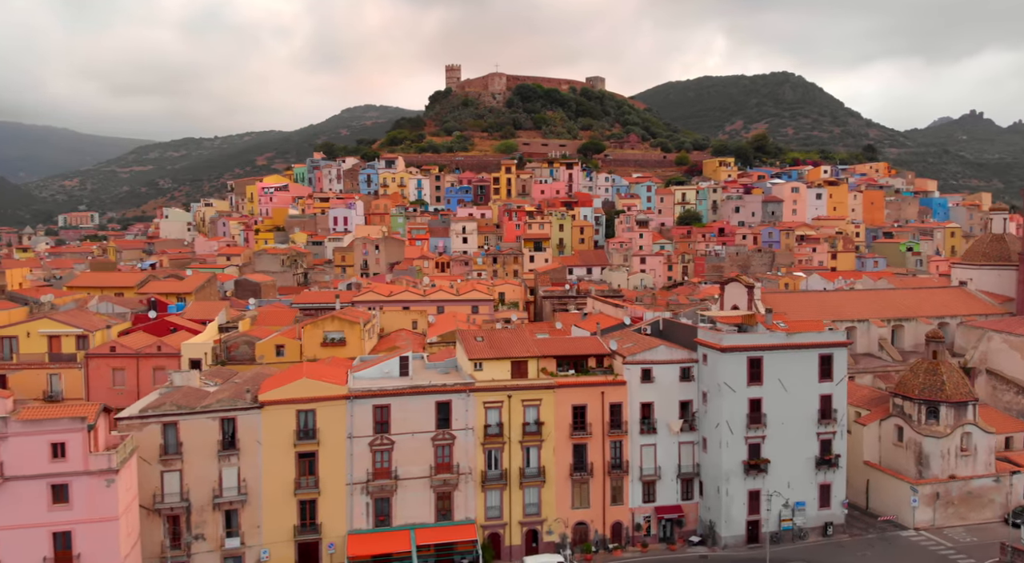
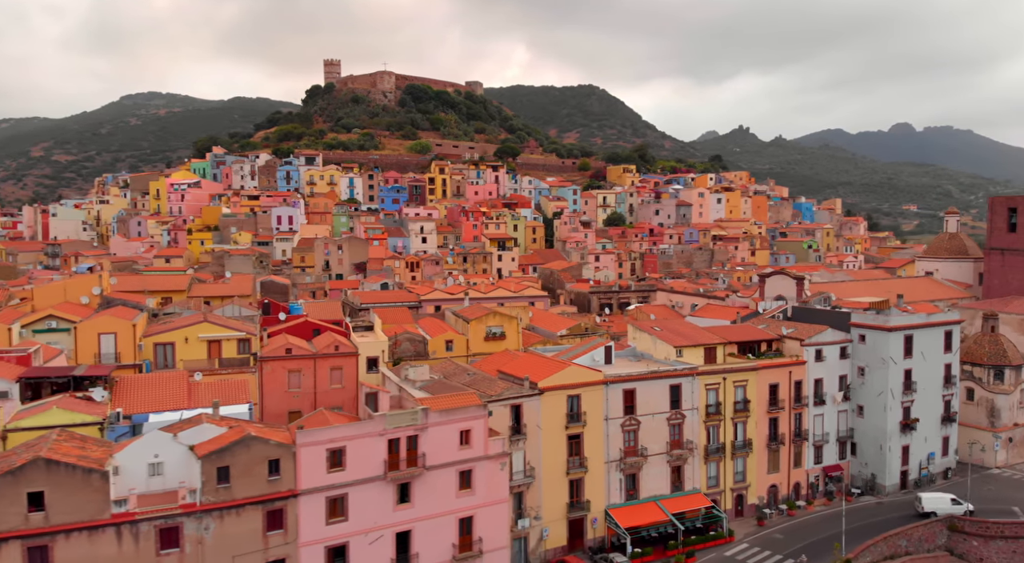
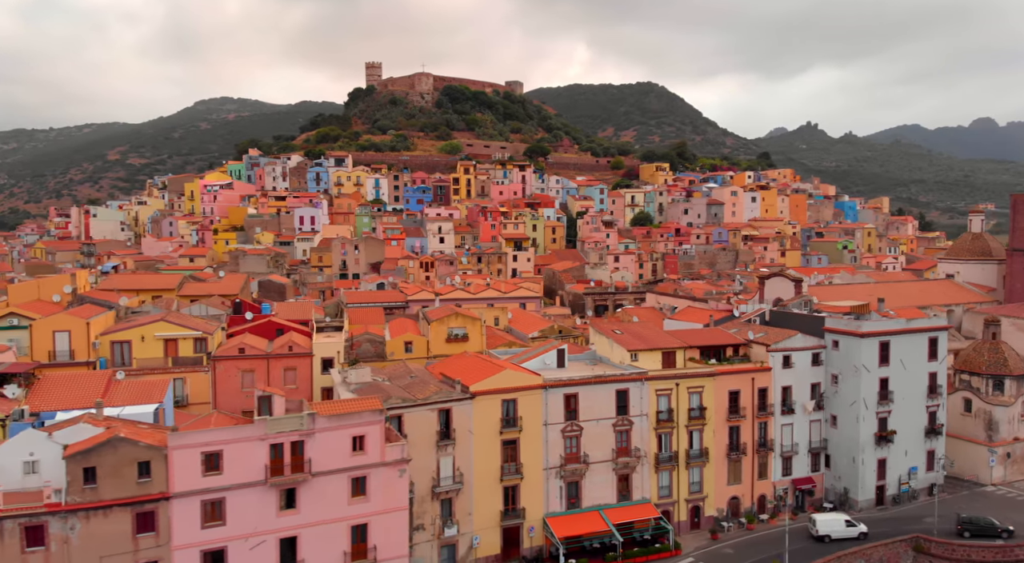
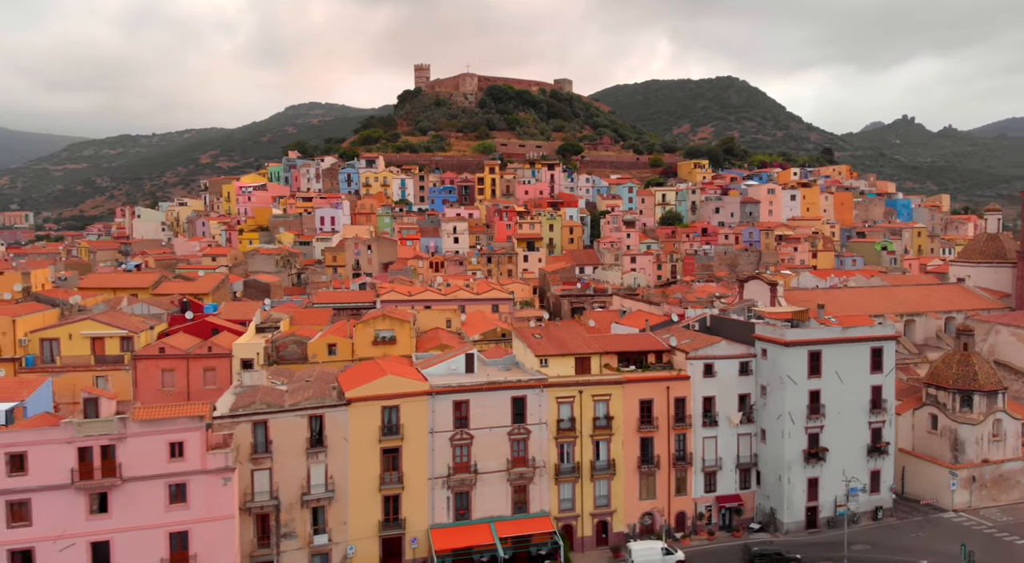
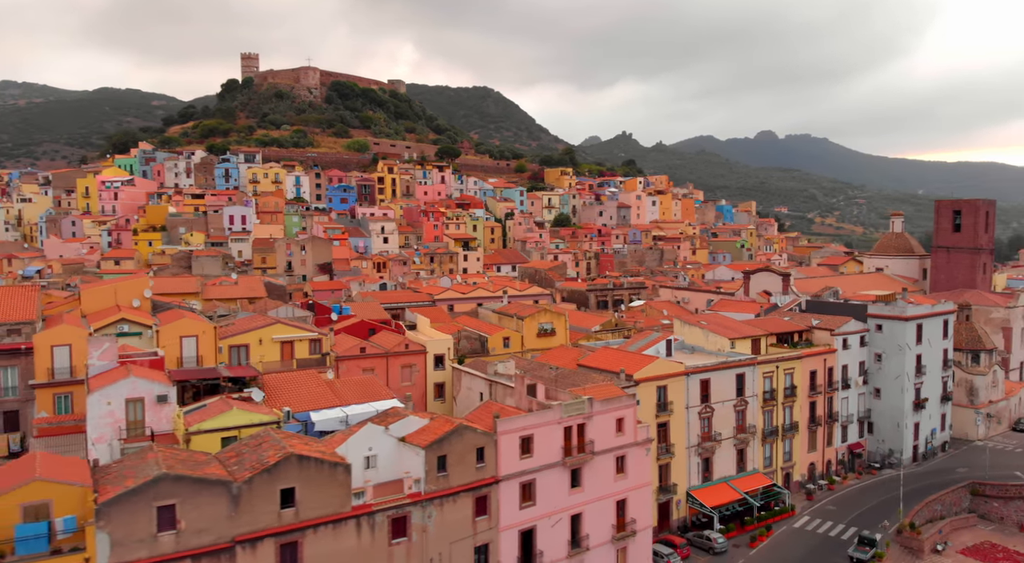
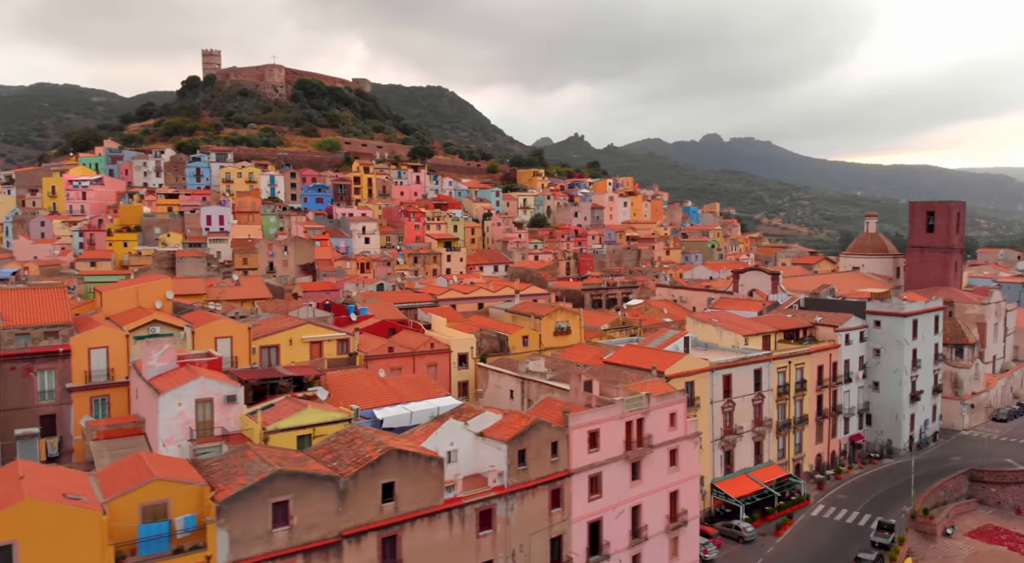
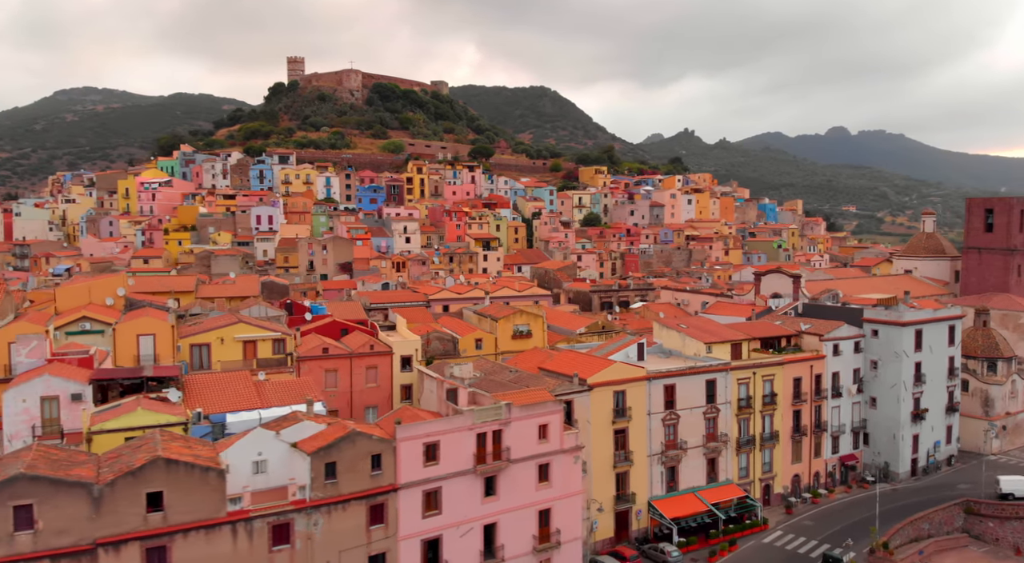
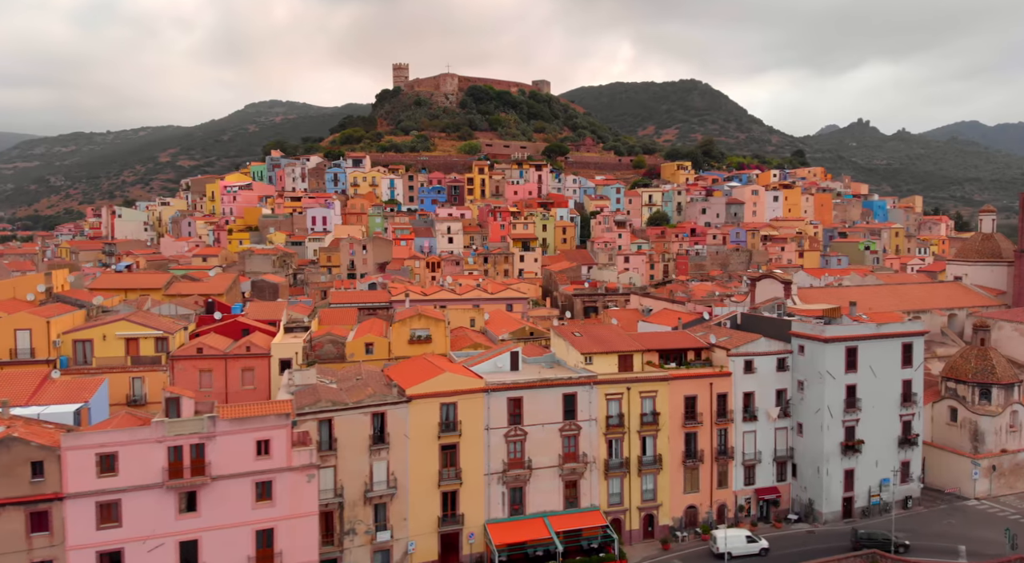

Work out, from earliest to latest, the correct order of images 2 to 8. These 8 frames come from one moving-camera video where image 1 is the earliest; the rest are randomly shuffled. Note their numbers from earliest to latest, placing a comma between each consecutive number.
4, 8, 3, 2, 7, 5, 6
